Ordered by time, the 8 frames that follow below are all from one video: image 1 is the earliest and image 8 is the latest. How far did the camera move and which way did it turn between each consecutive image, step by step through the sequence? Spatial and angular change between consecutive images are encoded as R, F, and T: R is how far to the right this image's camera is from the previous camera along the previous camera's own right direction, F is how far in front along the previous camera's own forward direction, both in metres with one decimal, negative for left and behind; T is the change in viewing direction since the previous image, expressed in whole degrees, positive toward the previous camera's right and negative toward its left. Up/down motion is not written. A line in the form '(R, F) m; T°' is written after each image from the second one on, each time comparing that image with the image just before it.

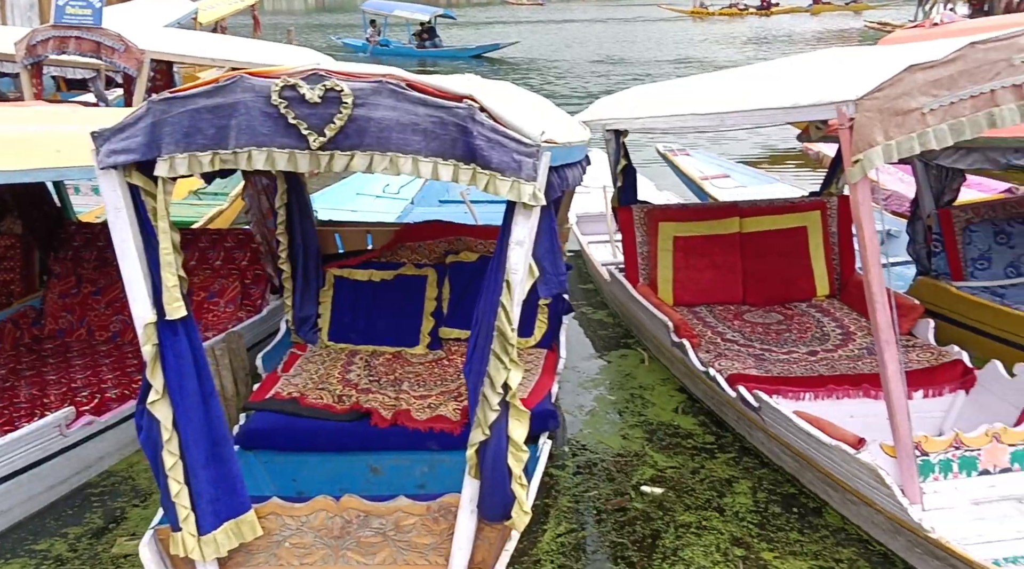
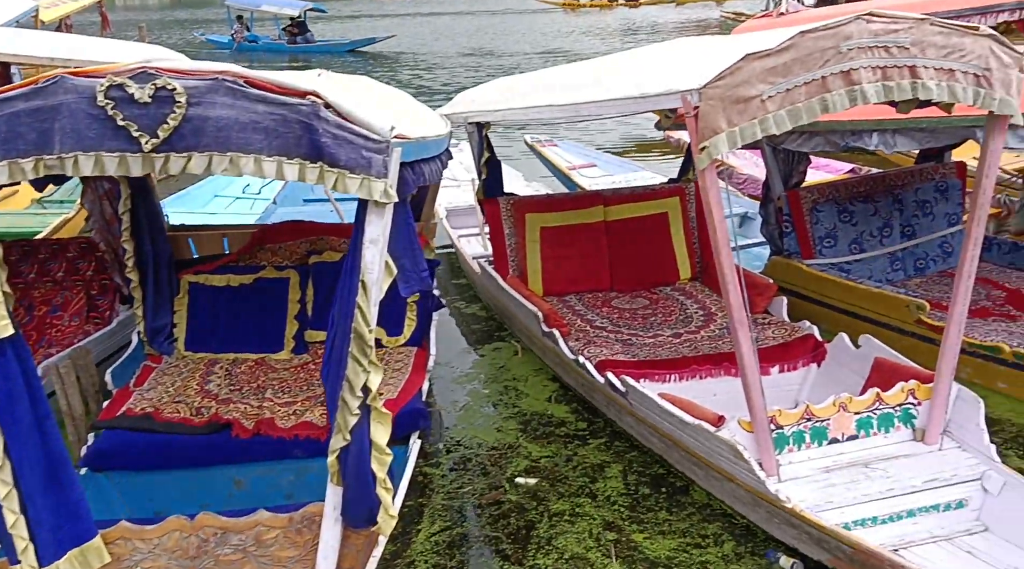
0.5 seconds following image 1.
(0.0, 0.0) m; +7°
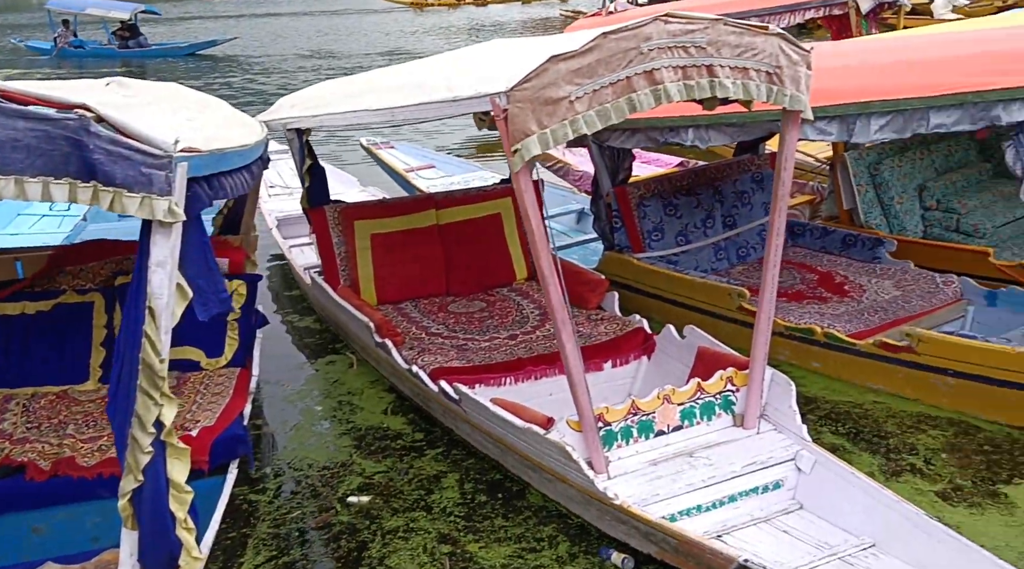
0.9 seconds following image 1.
(+0.1, 0.0) m; +9°
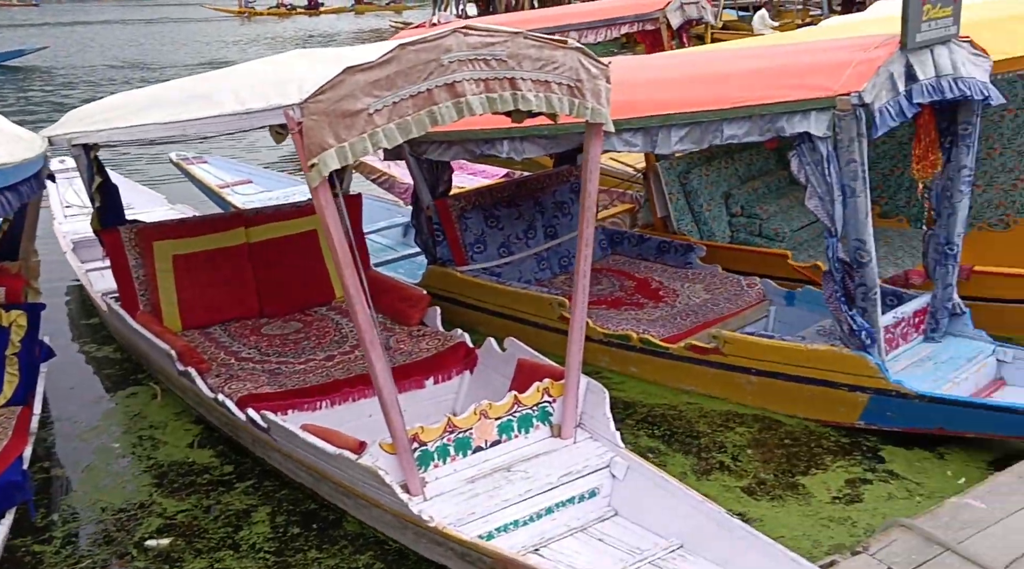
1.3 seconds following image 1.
(+0.1, +0.1) m; +9°
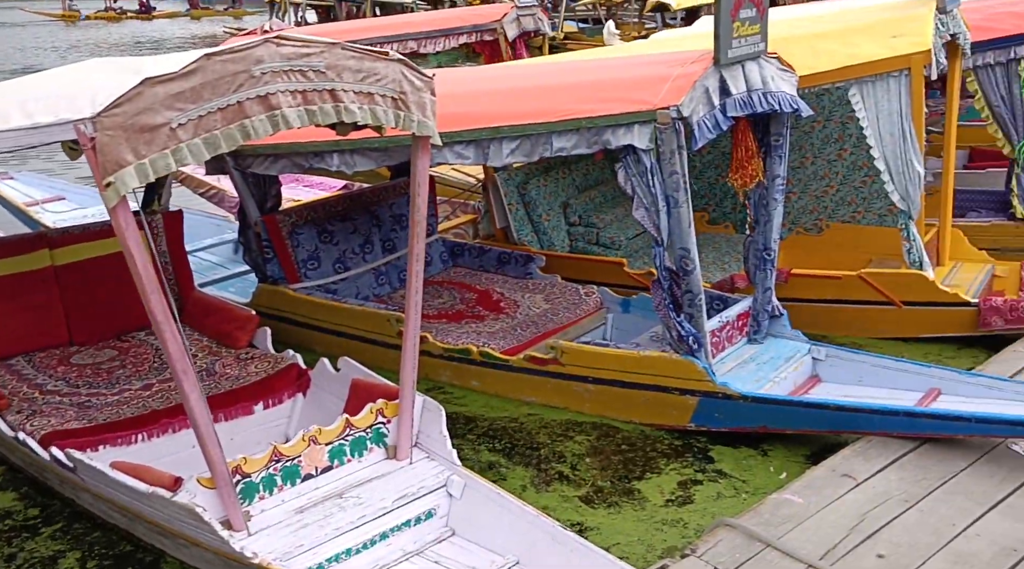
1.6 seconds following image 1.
(+0.1, +0.1) m; +8°
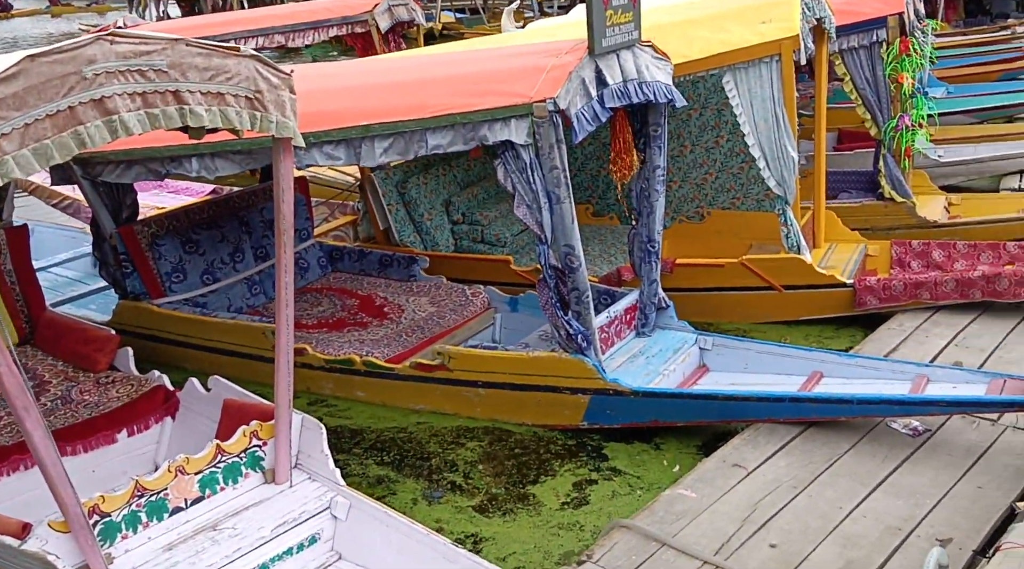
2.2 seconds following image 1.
(0.0, +0.2) m; +6°
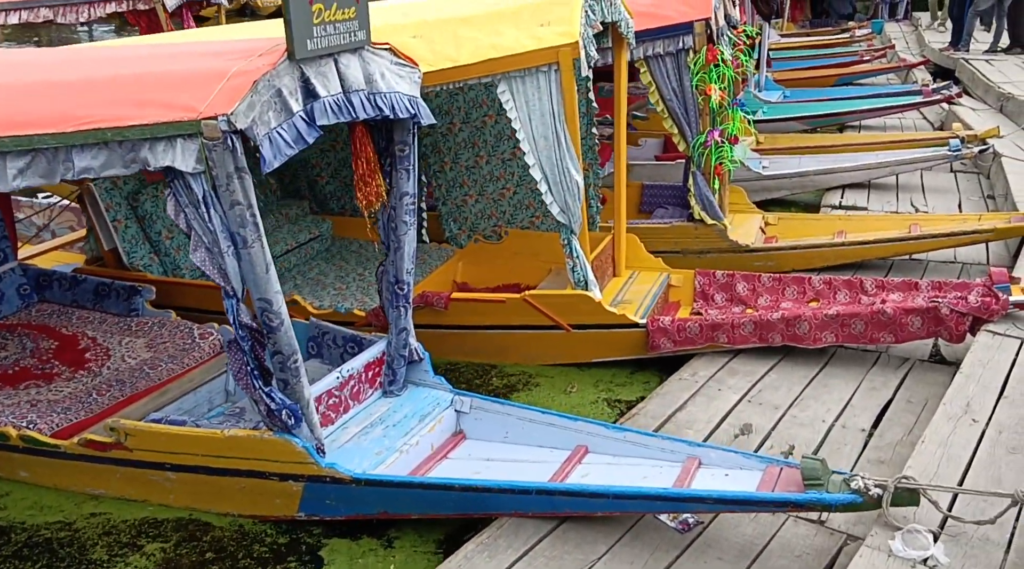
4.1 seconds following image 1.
(+0.7, +1.0) m; +7°
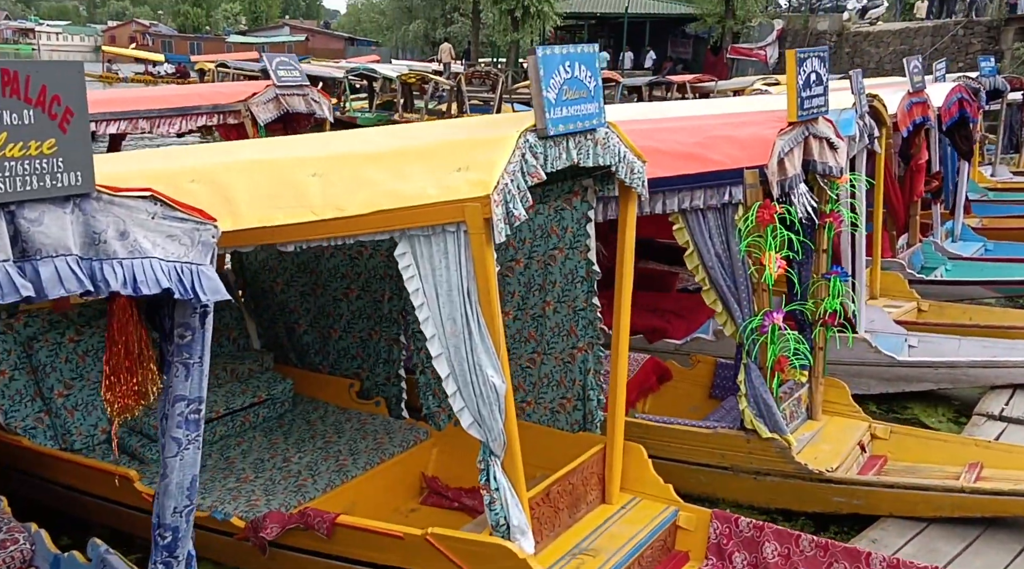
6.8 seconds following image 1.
(+1.3, +1.7) m; -13°
